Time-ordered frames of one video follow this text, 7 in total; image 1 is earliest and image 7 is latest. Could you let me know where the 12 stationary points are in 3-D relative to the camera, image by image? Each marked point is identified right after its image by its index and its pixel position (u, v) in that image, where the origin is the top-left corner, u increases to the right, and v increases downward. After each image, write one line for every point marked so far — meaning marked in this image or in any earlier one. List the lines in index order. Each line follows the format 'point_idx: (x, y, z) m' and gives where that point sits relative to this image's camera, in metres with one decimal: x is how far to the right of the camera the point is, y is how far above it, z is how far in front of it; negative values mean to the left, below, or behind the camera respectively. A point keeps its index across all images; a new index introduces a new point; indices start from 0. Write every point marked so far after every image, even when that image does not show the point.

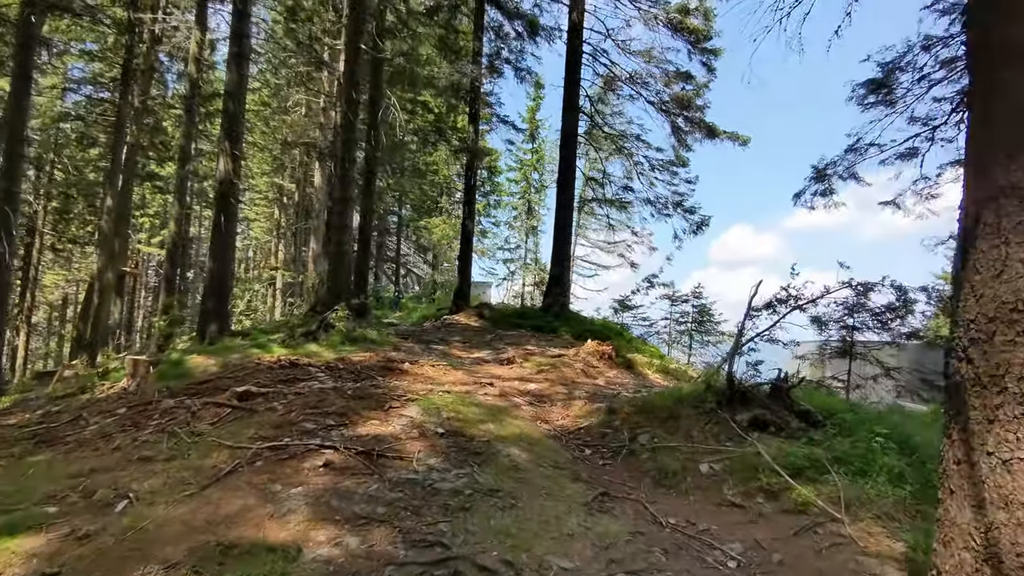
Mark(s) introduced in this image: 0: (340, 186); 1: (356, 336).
0: (-2.6, +1.6, +9.8) m
1: (-2.1, -0.7, +8.8) m
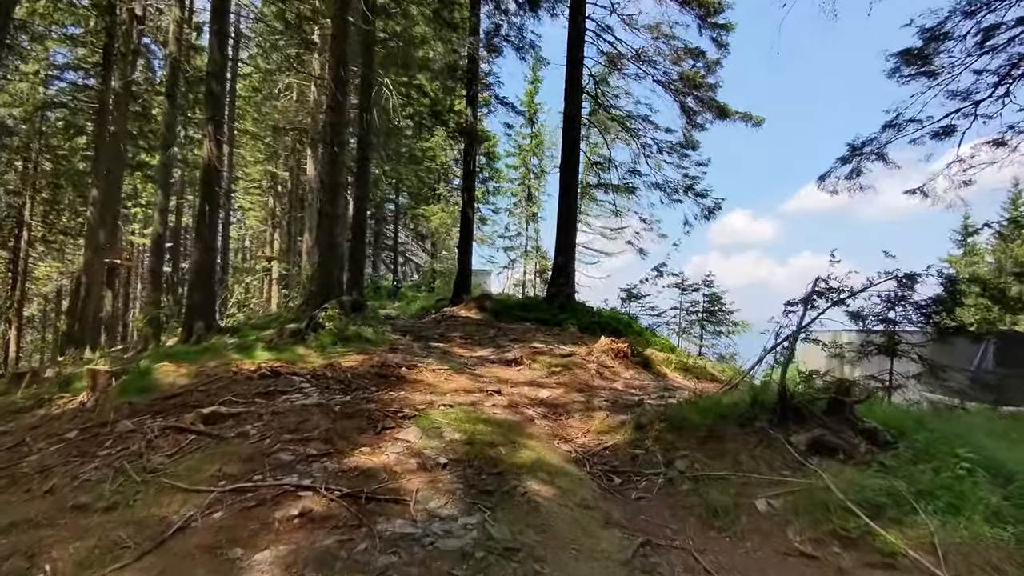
0: (-2.6, +1.6, +9.0) m
1: (-2.0, -0.6, +8.1) m
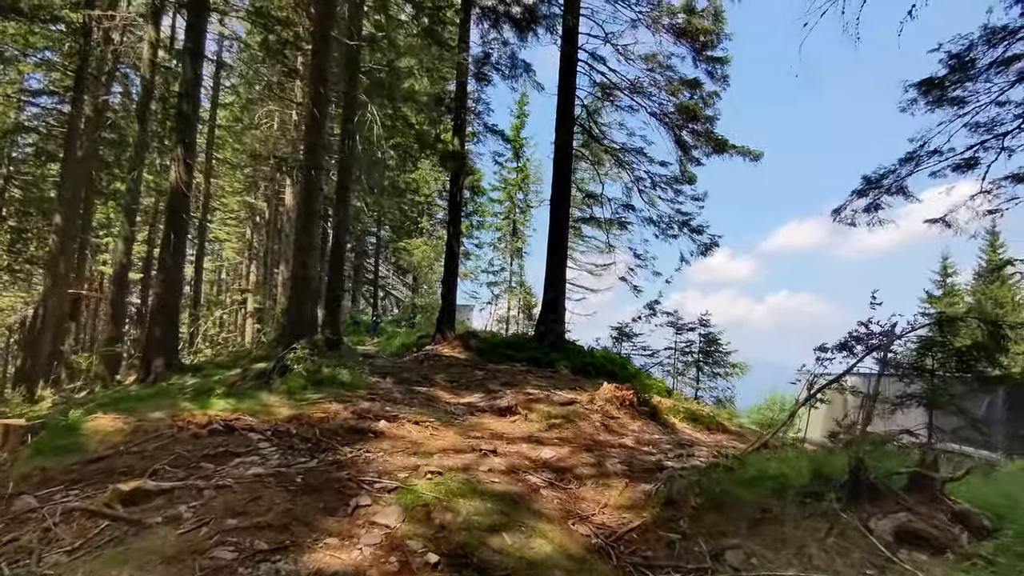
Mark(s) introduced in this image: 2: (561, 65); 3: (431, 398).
0: (-2.6, +1.2, +8.2) m
1: (-2.1, -1.0, +7.2) m
2: (+1.0, +4.8, +14.1) m
3: (-0.9, -1.3, +7.4) m
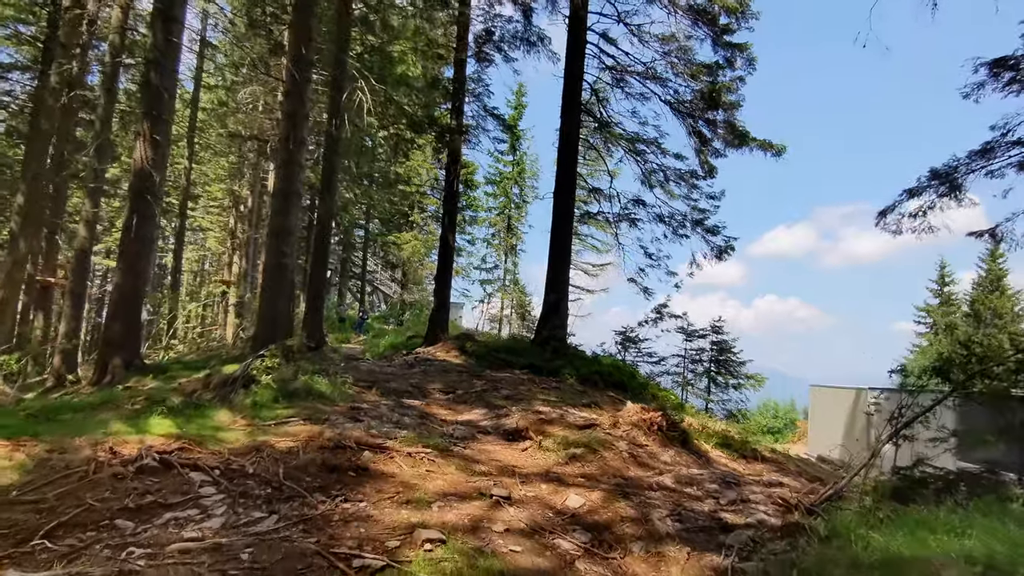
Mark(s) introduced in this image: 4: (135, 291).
0: (-2.5, +1.2, +7.1) m
1: (-2.0, -1.0, +6.1) m
2: (+1.1, +4.8, +13.1) m
3: (-0.9, -1.2, +6.3) m
4: (-5.7, 0.0, +9.8) m
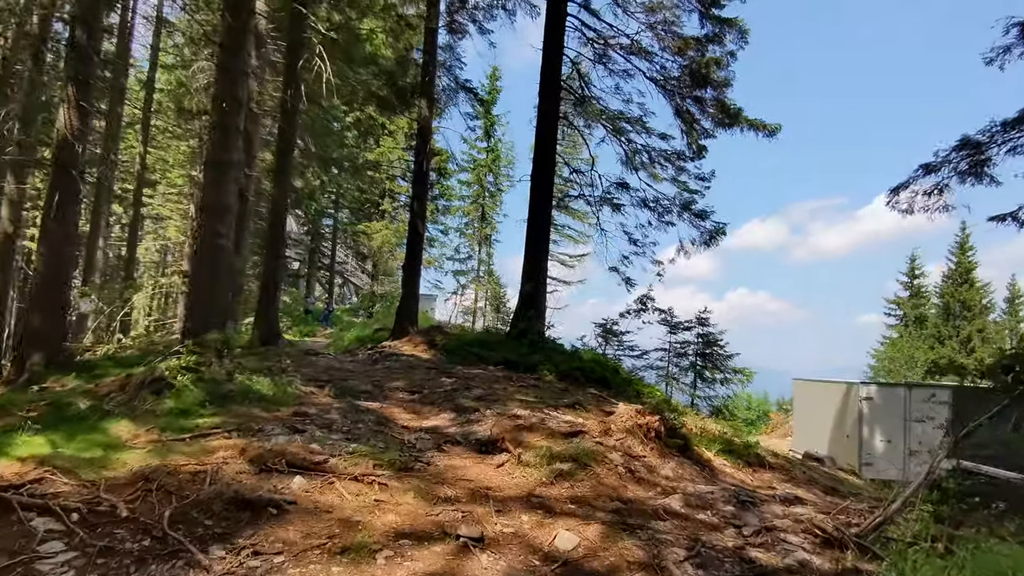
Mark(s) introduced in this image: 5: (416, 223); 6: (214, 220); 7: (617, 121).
0: (-2.8, +1.4, +6.1) m
1: (-2.3, -0.8, +5.1) m
2: (+0.7, +5.0, +12.1) m
3: (-1.1, -1.1, +5.4) m
4: (-6.1, +0.1, +8.7) m
5: (-1.9, +1.3, +12.8) m
6: (-2.8, +0.6, +6.1) m
7: (+2.0, +3.1, +12.2) m
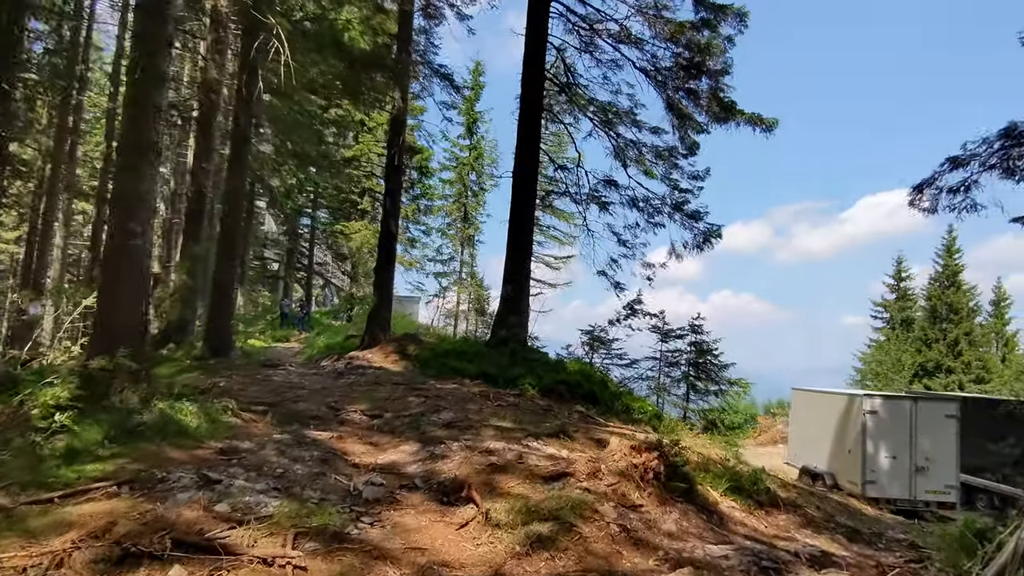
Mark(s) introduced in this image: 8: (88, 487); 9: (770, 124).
0: (-3.0, +1.3, +5.1) m
1: (-2.5, -0.9, +4.2) m
2: (+0.3, +5.0, +11.3) m
3: (-1.3, -1.2, +4.5) m
4: (-6.4, +0.1, +7.7) m
5: (-2.3, +1.2, +11.9) m
6: (-3.0, +0.5, +5.1) m
7: (+1.6, +3.0, +11.4) m
8: (-2.1, -1.0, +3.3) m
9: (+4.2, +2.7, +10.5) m
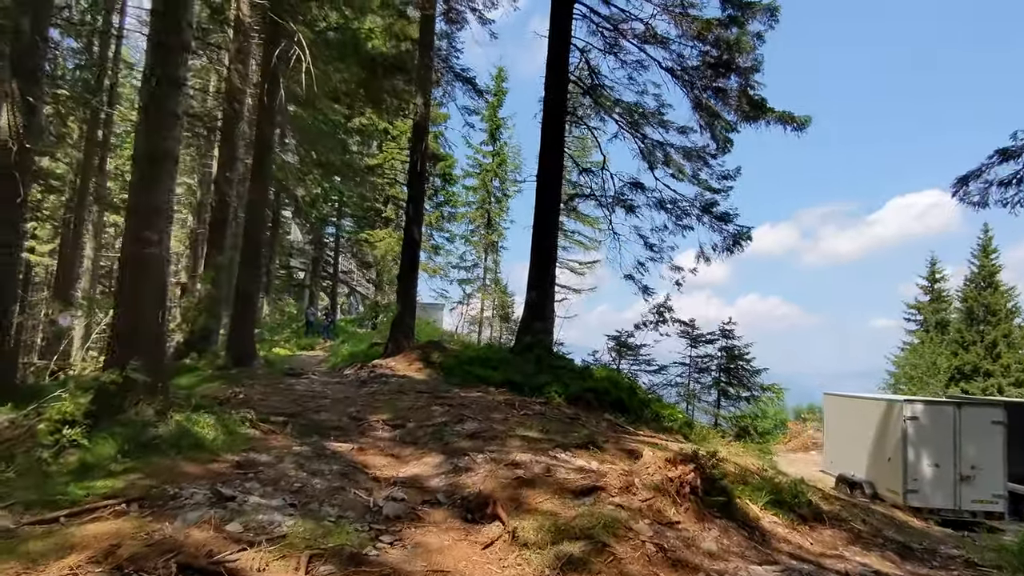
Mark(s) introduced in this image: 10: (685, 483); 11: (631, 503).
0: (-2.8, +1.2, +5.1) m
1: (-2.3, -1.0, +4.1) m
2: (+0.7, +4.9, +11.1) m
3: (-1.1, -1.2, +4.3) m
4: (-6.1, -0.1, +7.7) m
5: (-1.8, +1.1, +11.8) m
6: (-2.8, +0.5, +5.1) m
7: (+2.0, +3.0, +11.1) m
8: (-2.0, -1.0, +3.1) m
9: (+4.6, +2.6, +10.2) m
10: (+1.1, -1.2, +4.0) m
11: (+0.7, -1.2, +3.8) m
